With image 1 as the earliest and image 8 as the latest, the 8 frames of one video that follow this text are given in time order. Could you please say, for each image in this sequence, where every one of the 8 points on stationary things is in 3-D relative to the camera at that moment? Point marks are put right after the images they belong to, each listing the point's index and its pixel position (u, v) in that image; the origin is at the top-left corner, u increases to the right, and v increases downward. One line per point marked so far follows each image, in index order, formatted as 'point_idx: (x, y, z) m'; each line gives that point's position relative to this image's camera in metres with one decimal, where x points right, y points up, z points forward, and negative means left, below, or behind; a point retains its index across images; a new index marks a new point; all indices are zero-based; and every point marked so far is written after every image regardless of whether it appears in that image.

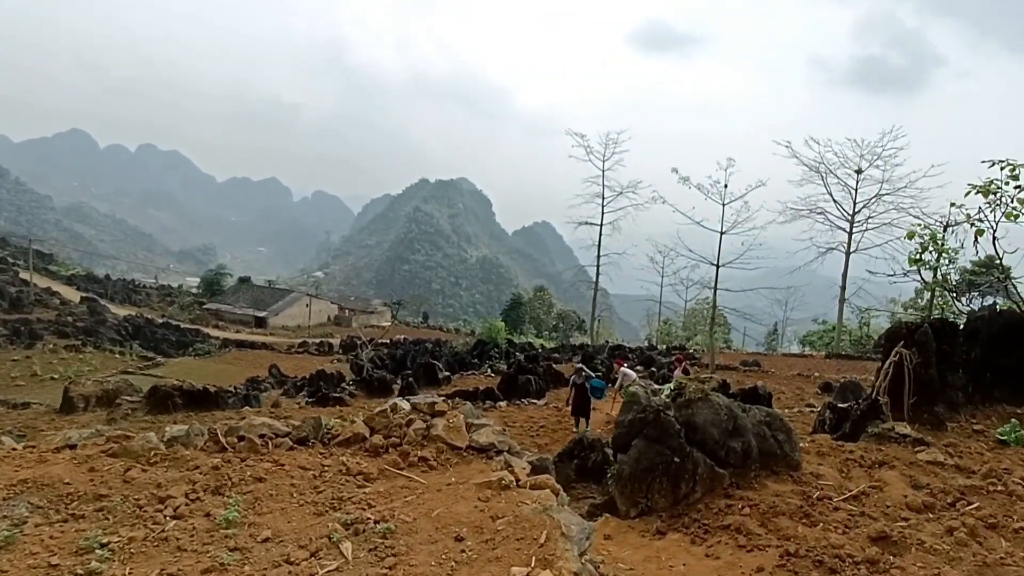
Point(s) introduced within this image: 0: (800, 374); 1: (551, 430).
0: (+6.9, -2.1, +12.5) m
1: (+1.0, -3.1, +11.6) m
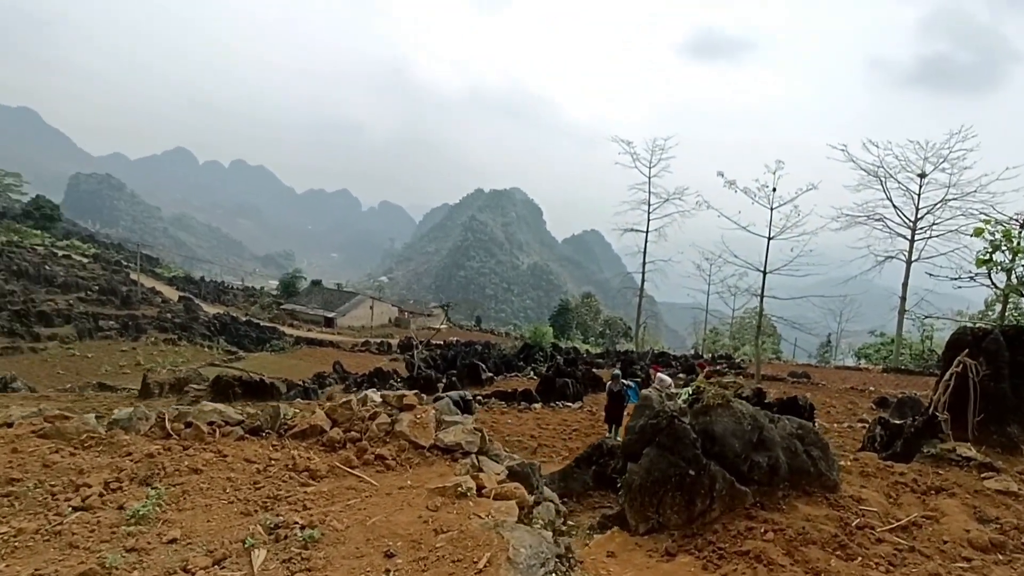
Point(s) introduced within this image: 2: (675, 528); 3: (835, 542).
0: (+7.5, -2.2, +11.6) m
1: (+1.6, -3.1, +11.1) m
2: (+1.1, -1.6, +3.6) m
3: (+1.9, -1.5, +3.2) m
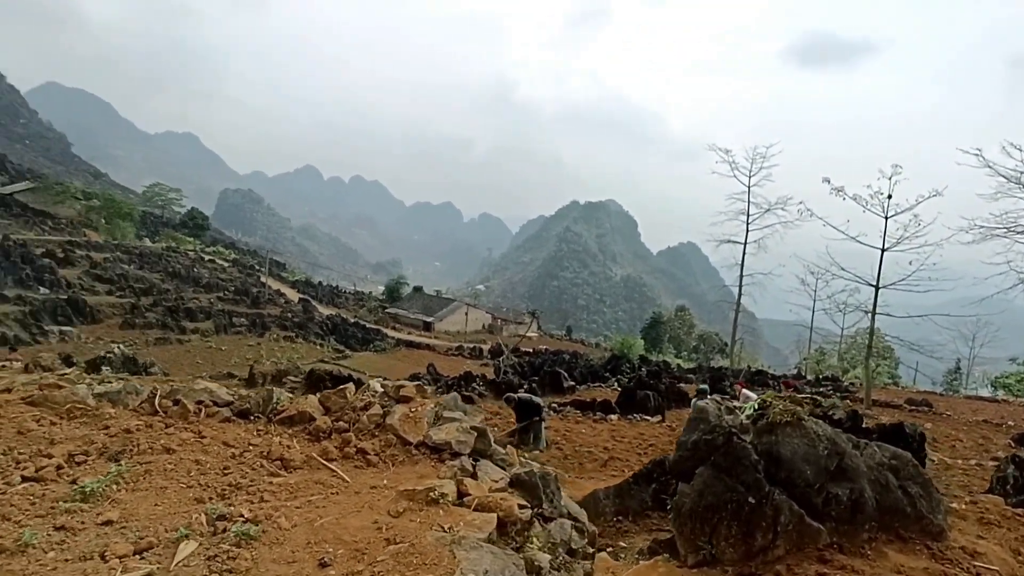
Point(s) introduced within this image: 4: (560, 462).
0: (+8.7, -2.5, +10.0) m
1: (+2.8, -3.2, +10.4) m
2: (+1.3, -1.6, +3.1) m
3: (+2.0, -1.5, +2.6) m
4: (+1.0, -3.2, +9.7) m
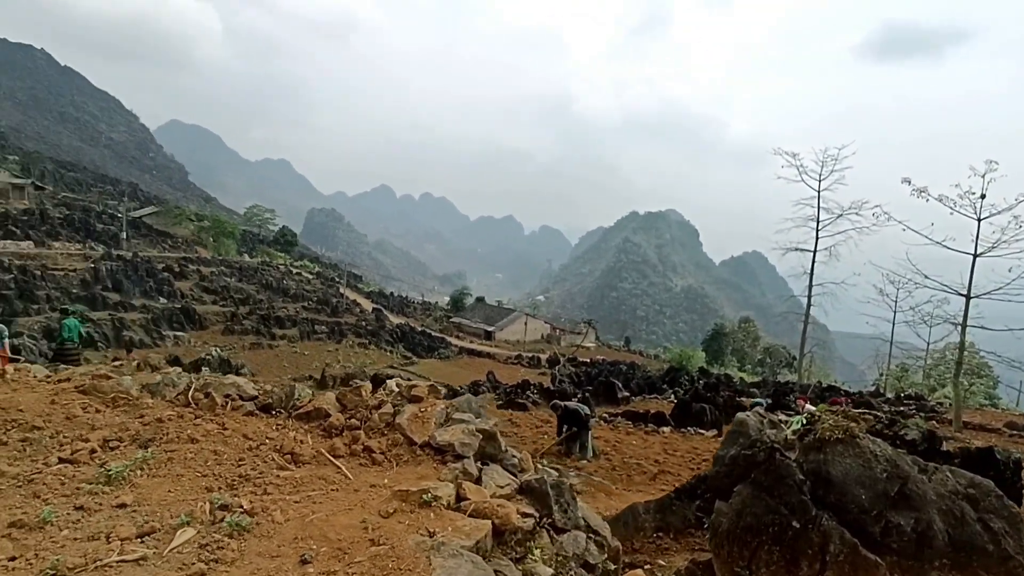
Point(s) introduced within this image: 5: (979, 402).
0: (+9.5, -2.7, +8.9) m
1: (+3.7, -3.3, +9.9) m
2: (+1.4, -1.6, +2.8) m
3: (+2.1, -1.5, +2.2) m
4: (+1.8, -3.3, +9.5) m
5: (+13.9, -3.4, +16.2) m
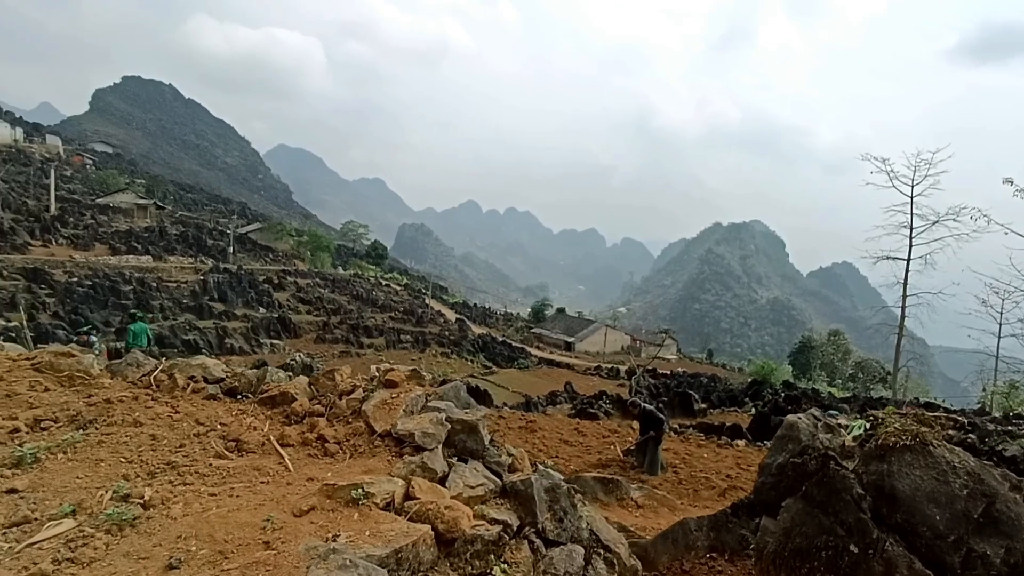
0: (+10.2, -2.6, +7.4) m
1: (+4.5, -3.3, +9.1) m
2: (+1.4, -1.5, +2.3) m
3: (+2.0, -1.4, +1.6) m
4: (+2.7, -3.3, +8.8) m
5: (+15.5, -3.5, +14.1) m
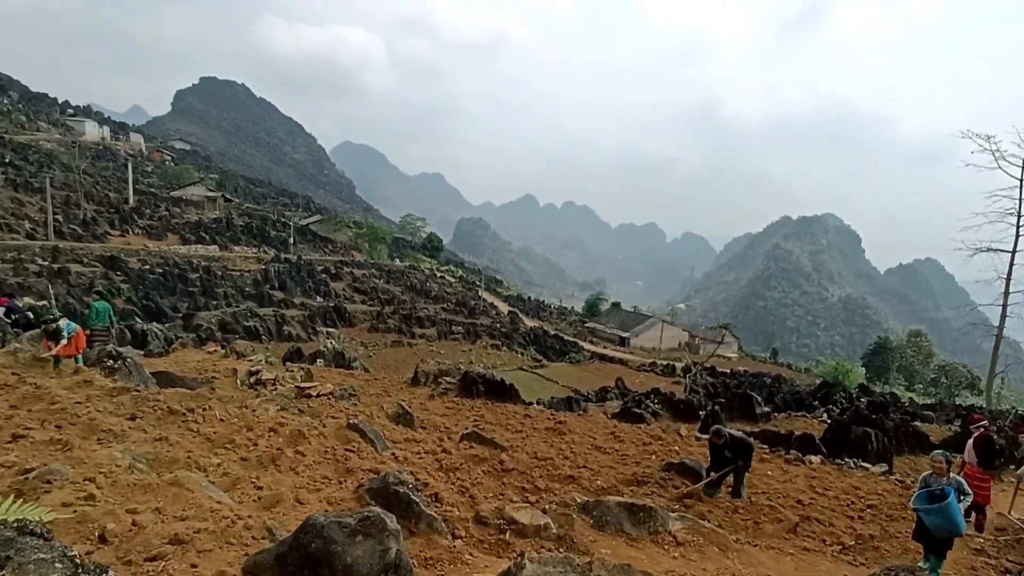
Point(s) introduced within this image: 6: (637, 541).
0: (+10.2, -2.4, +4.7) m
1: (+4.7, -3.0, +7.0) m
2: (+0.9, -1.2, +0.5) m
3: (+1.4, -1.2, -0.2) m
4: (+2.8, -3.0, +6.9) m
5: (+16.0, -3.3, +10.8) m
6: (+1.4, -2.8, +5.8) m
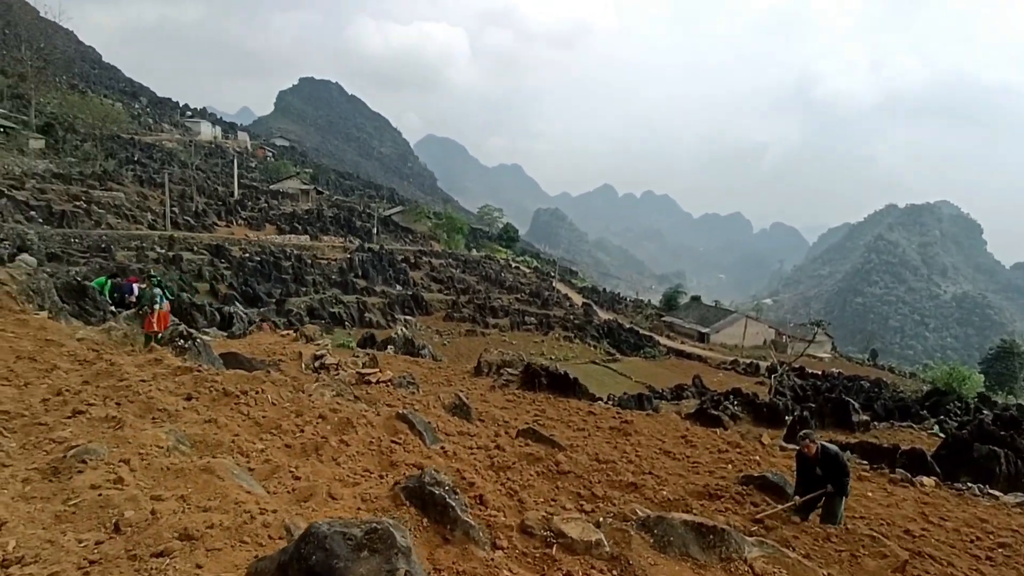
0: (+10.4, -2.5, +2.7) m
1: (+5.2, -3.0, +5.7) m
2: (+0.6, -1.2, -0.1) m
3: (+1.1, -1.1, -1.0) m
4: (+3.3, -2.9, +5.9) m
5: (+17.0, -3.4, +8.0) m
6: (+1.8, -2.6, +5.0) m
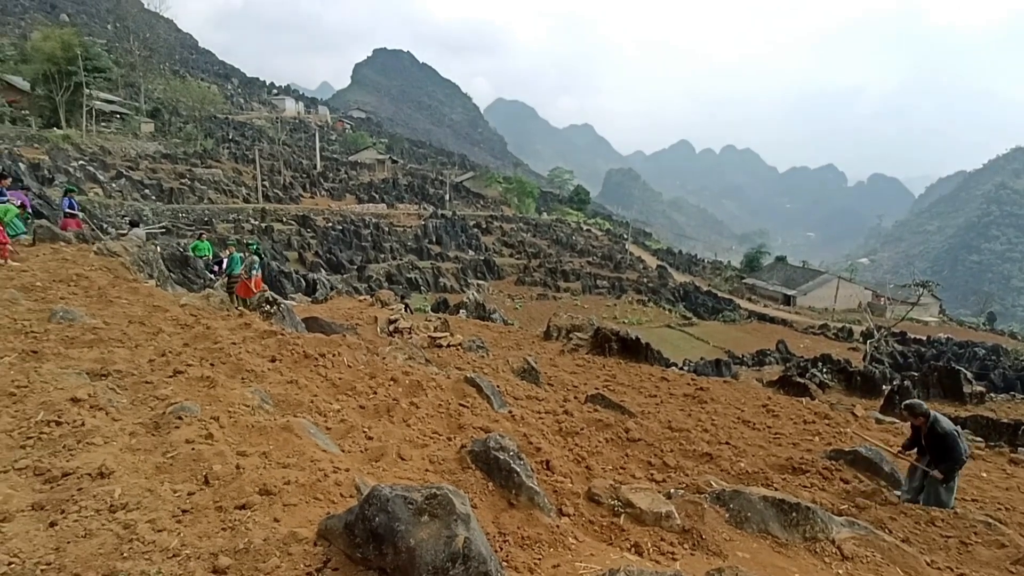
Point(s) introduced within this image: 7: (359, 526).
0: (+10.6, -2.3, +1.2) m
1: (+5.9, -2.5, +5.0) m
2: (+0.5, -1.2, -0.3) m
3: (+0.9, -1.2, -1.2) m
4: (+4.1, -2.5, +5.4) m
5: (+17.9, -2.7, +5.6) m
6: (+2.4, -2.3, +4.7) m
7: (-0.8, -1.3, +2.9) m
